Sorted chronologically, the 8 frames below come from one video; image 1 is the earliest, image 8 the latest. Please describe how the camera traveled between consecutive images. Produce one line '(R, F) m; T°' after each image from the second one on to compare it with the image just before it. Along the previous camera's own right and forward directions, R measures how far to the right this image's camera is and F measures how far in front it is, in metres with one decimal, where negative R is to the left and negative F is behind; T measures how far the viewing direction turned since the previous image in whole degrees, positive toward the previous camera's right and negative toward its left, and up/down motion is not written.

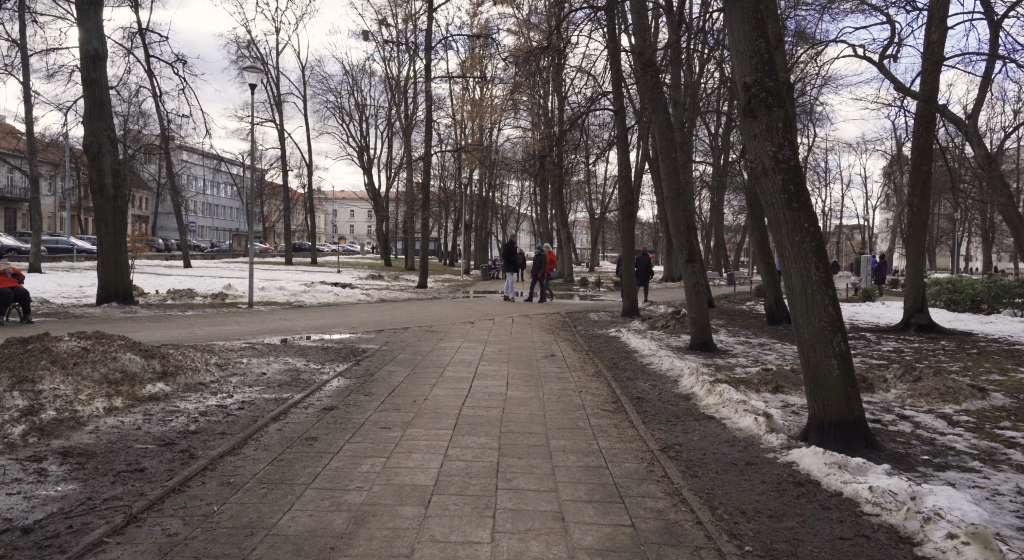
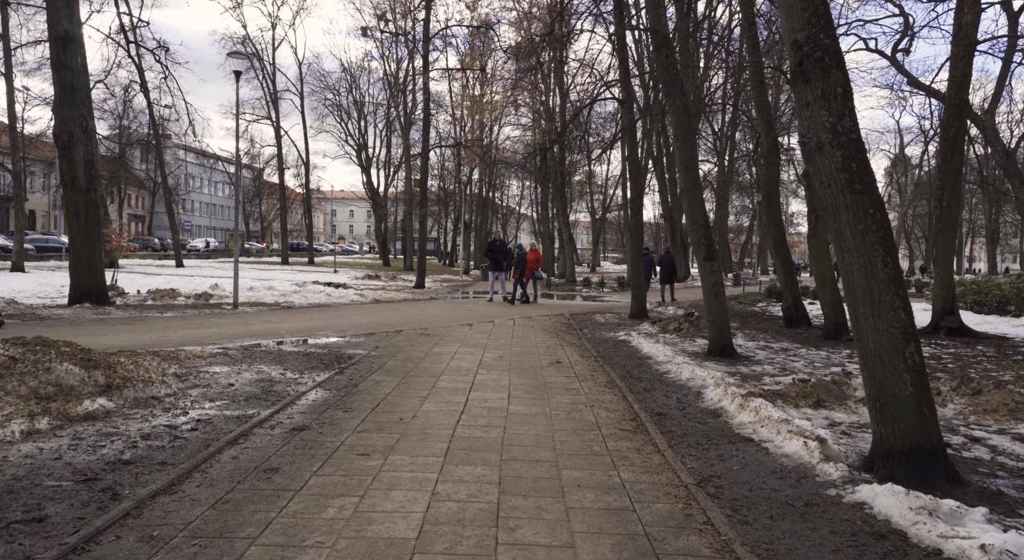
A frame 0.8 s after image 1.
(0.0, +1.0) m; 0°
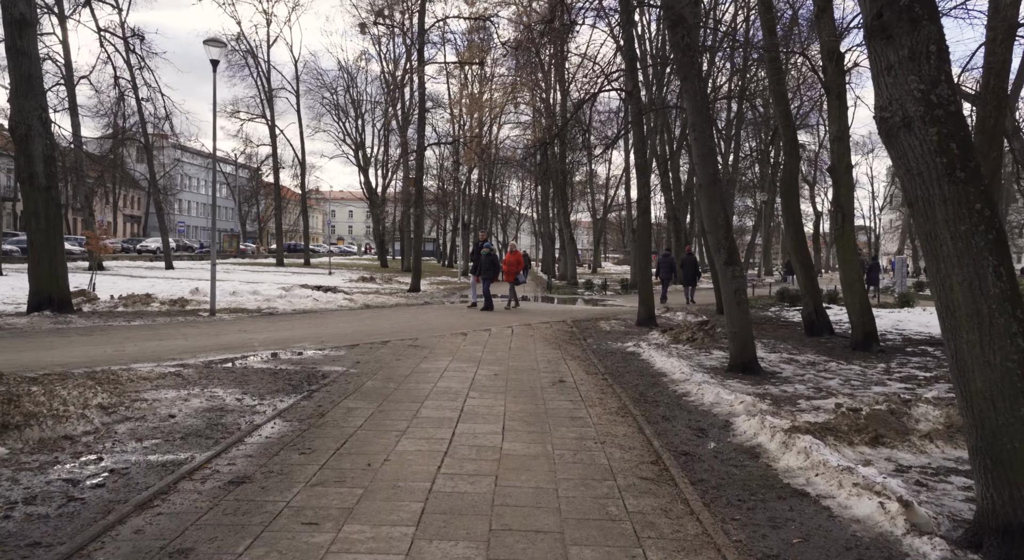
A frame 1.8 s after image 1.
(0.0, +1.1) m; 0°
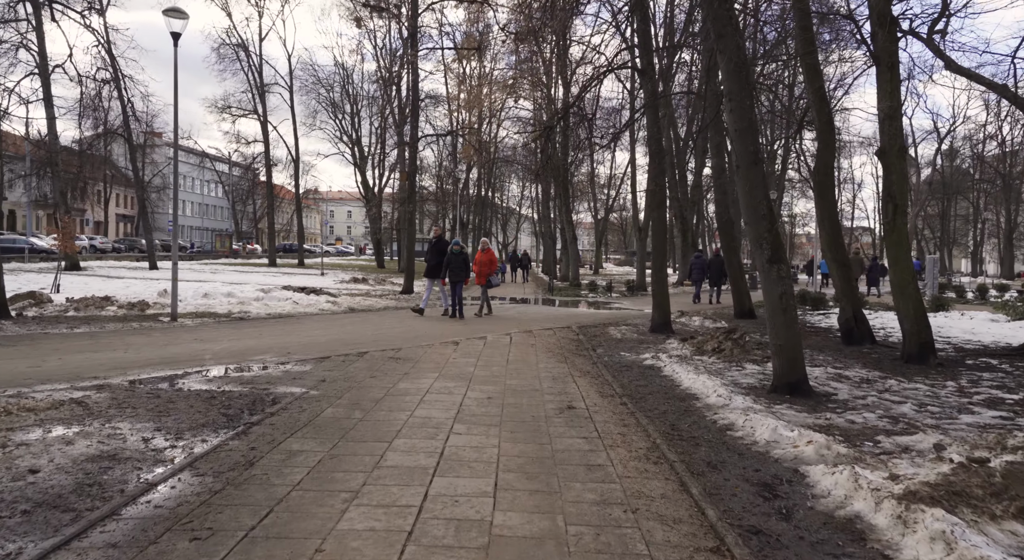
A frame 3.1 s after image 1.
(0.0, +1.6) m; 0°
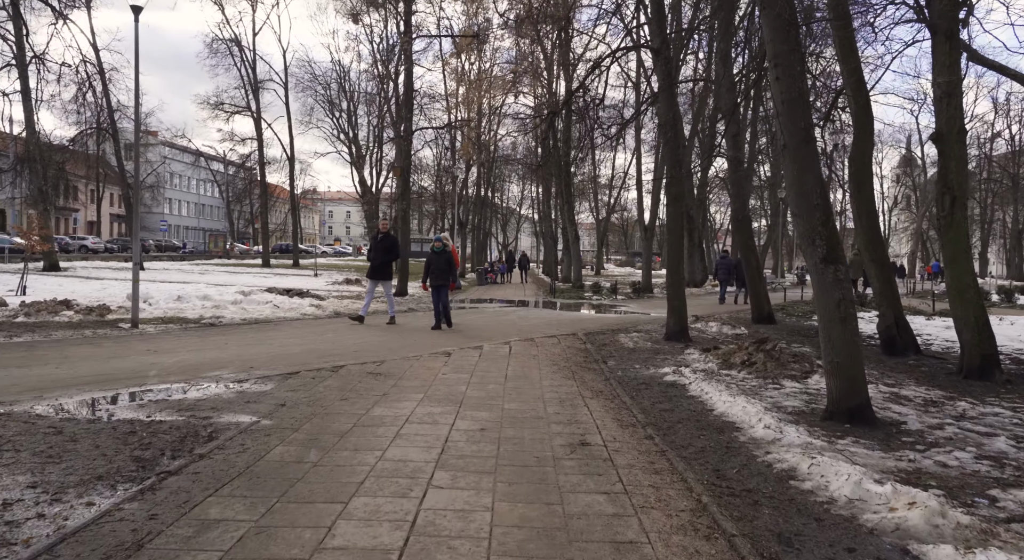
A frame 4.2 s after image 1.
(0.0, +1.4) m; 0°
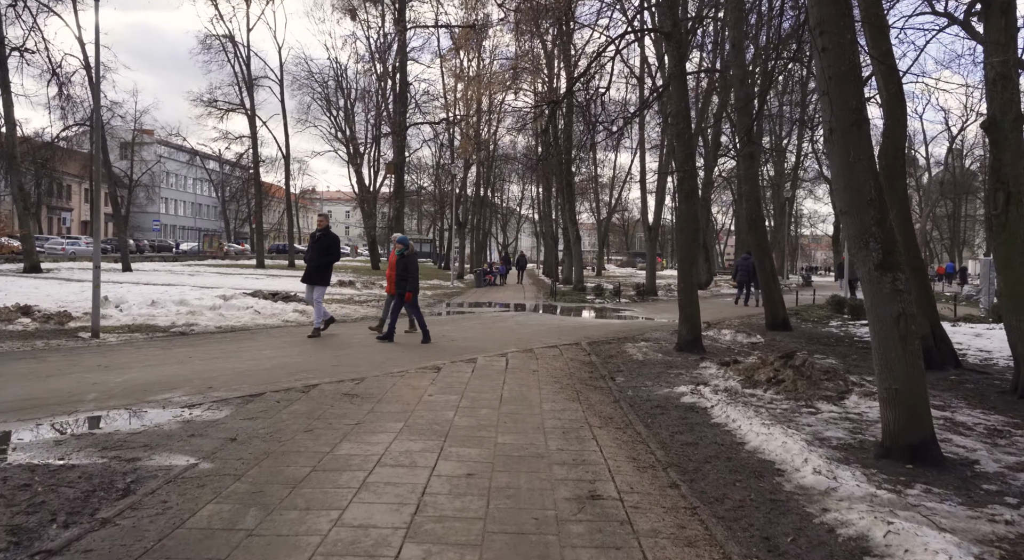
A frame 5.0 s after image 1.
(0.0, +1.0) m; 0°
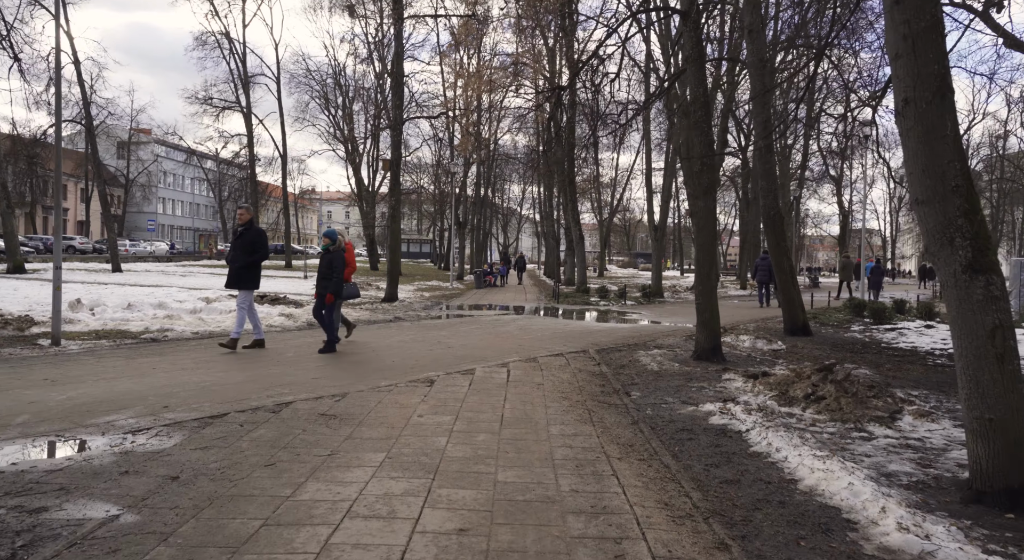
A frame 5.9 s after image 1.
(0.0, +1.0) m; 0°
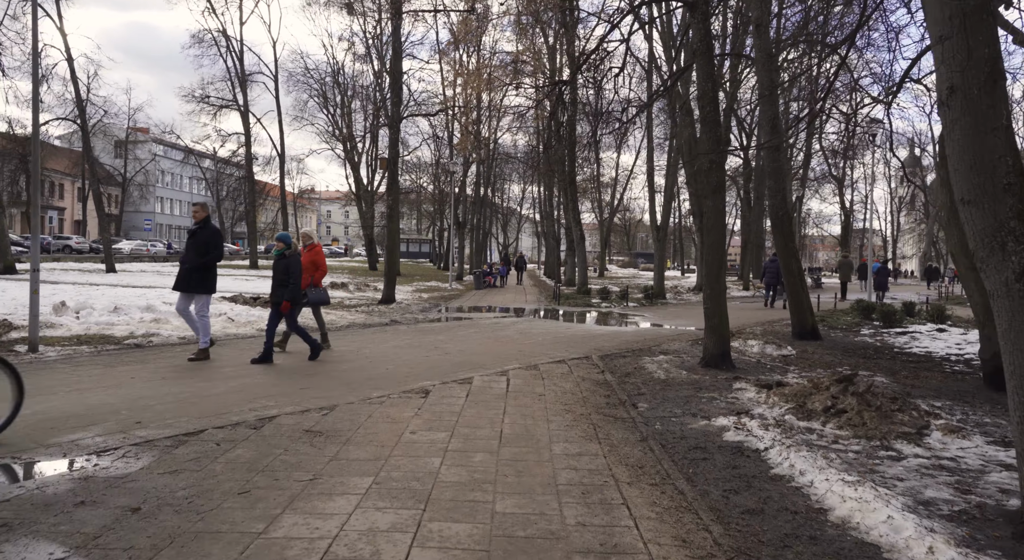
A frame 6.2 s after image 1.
(0.0, +0.5) m; 0°
